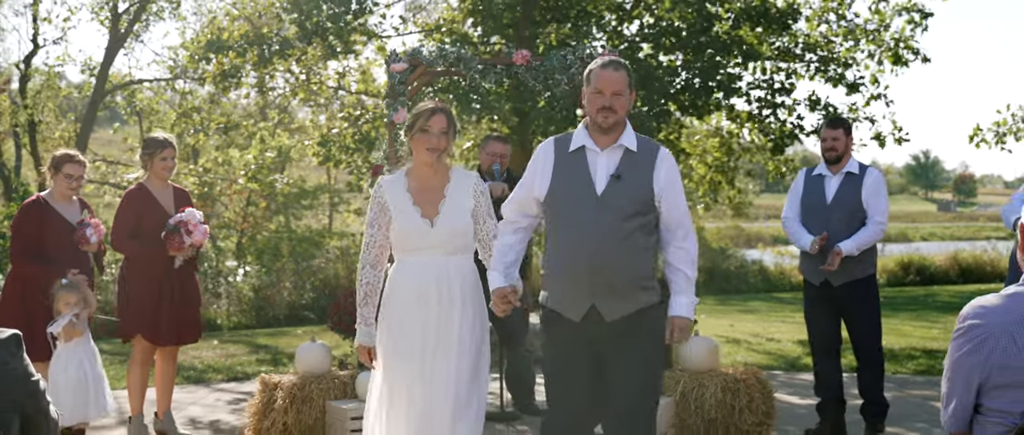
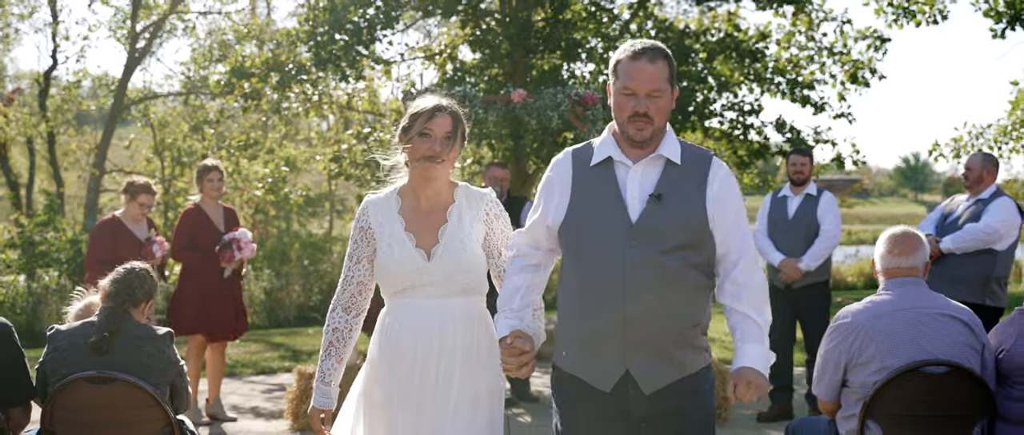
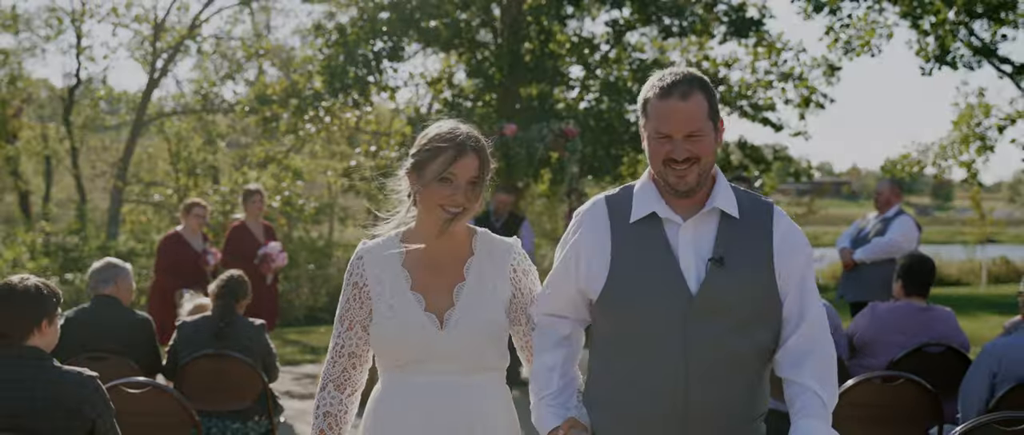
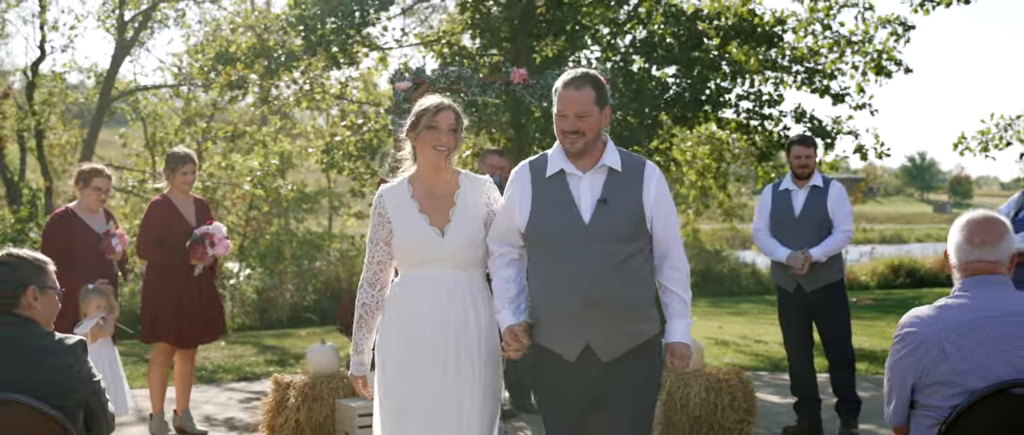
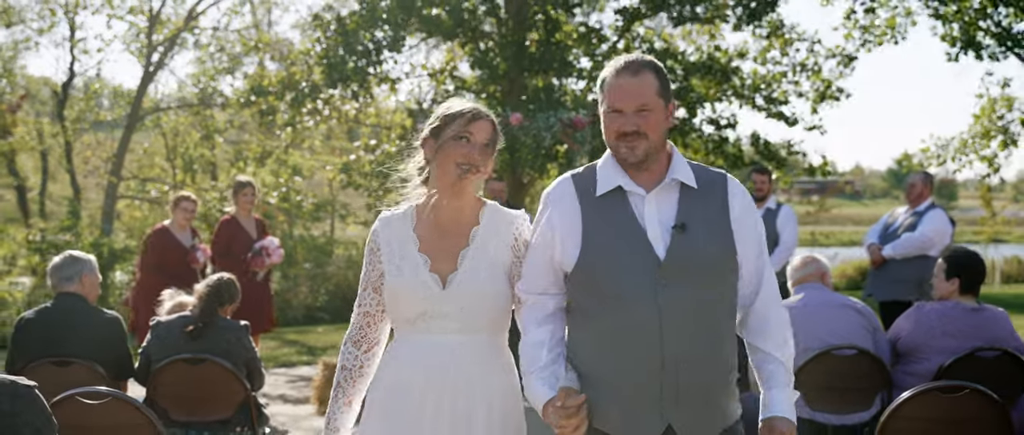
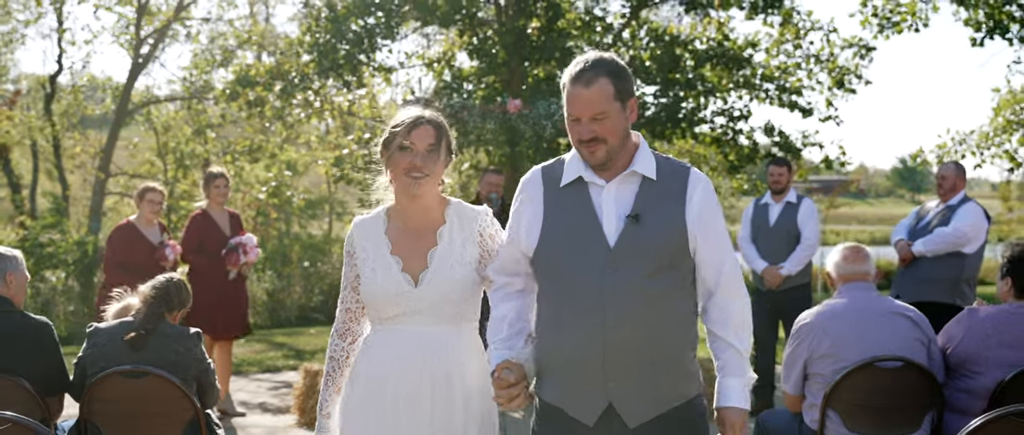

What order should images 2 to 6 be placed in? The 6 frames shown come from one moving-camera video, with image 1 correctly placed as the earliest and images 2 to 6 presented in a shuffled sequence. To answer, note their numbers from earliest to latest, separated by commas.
4, 2, 6, 5, 3
